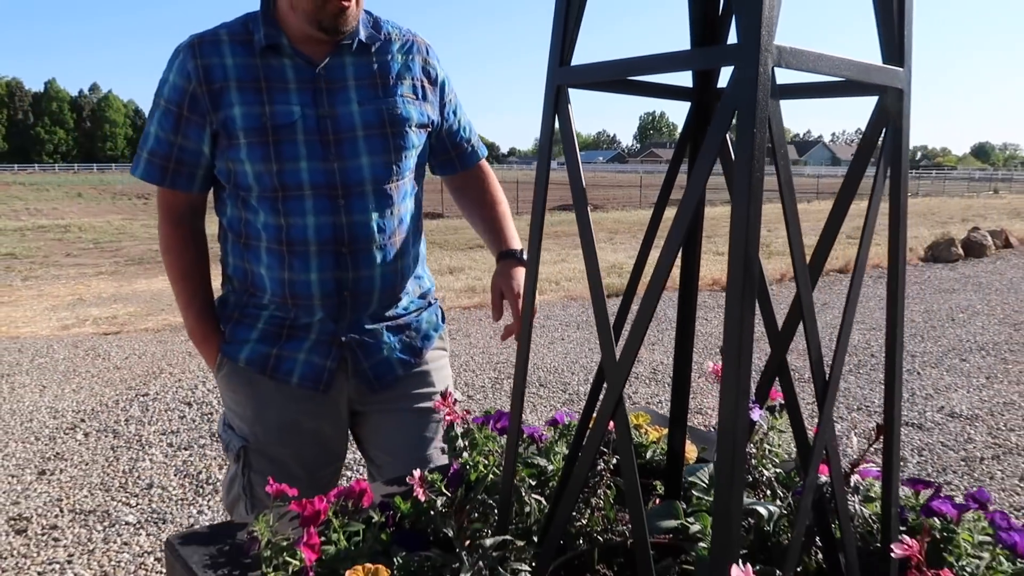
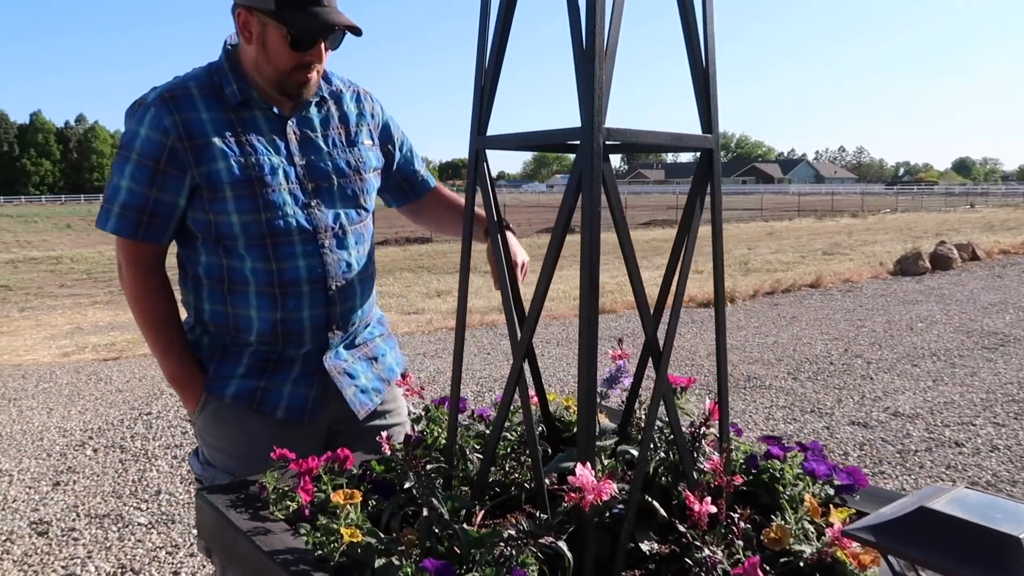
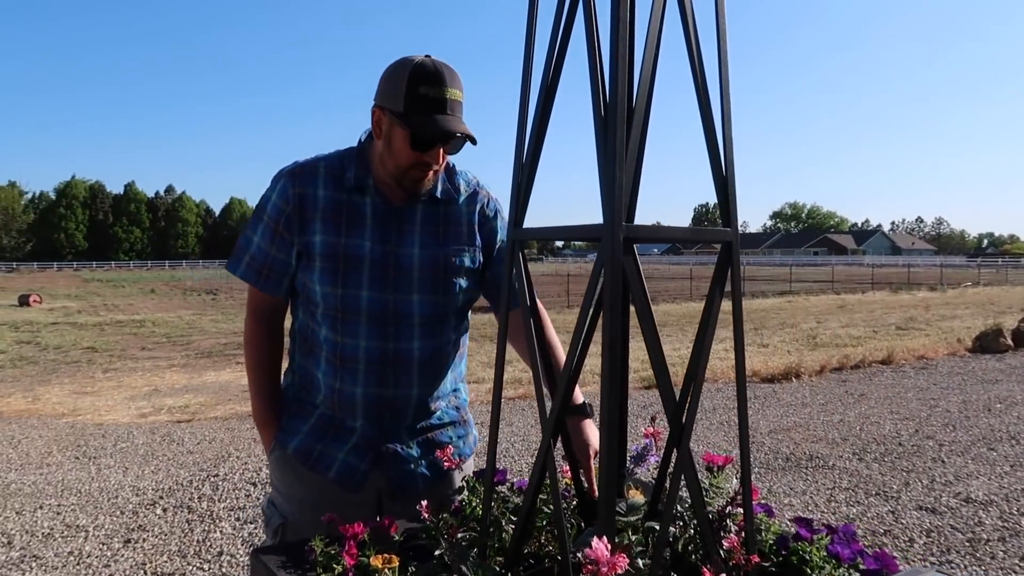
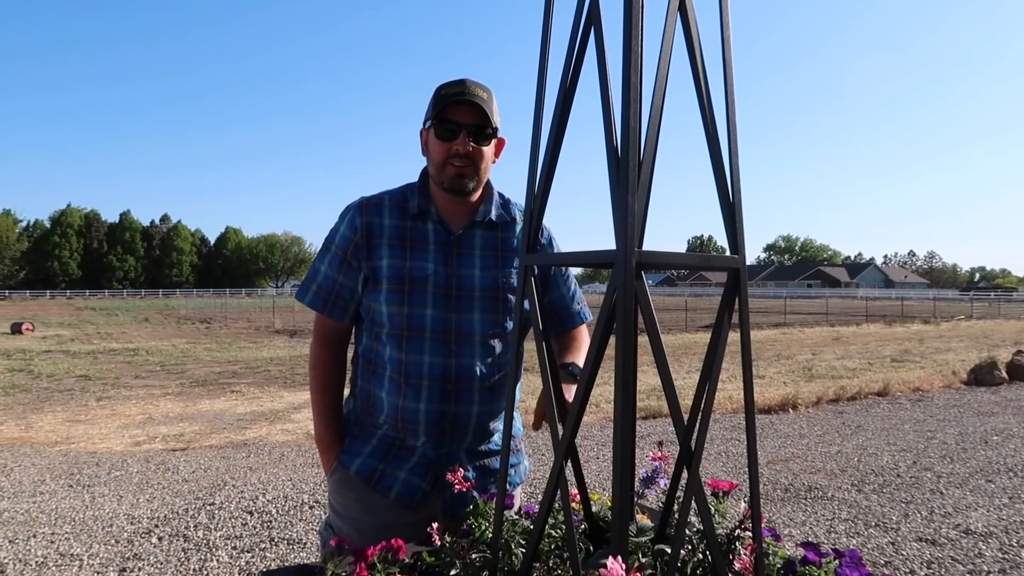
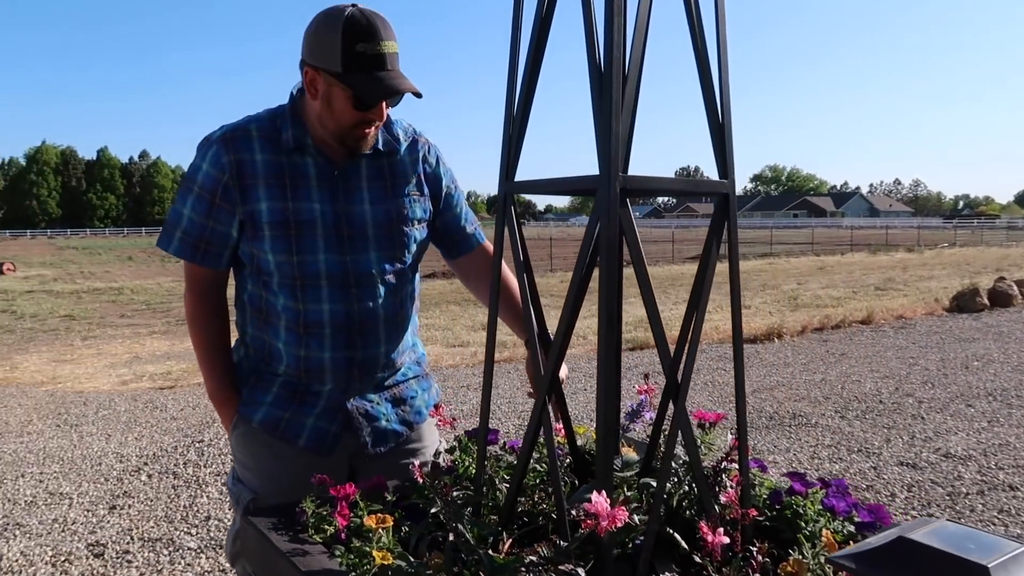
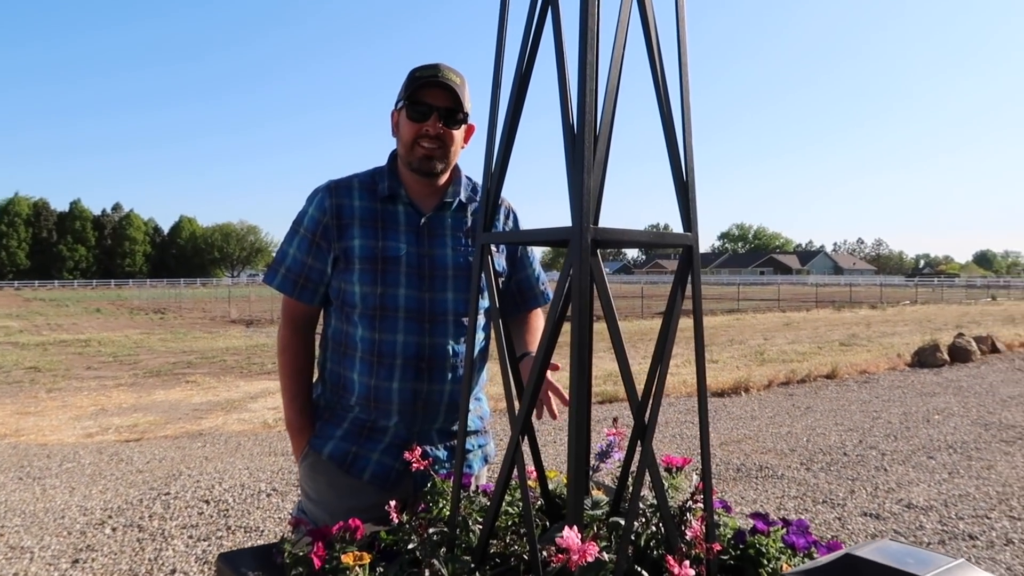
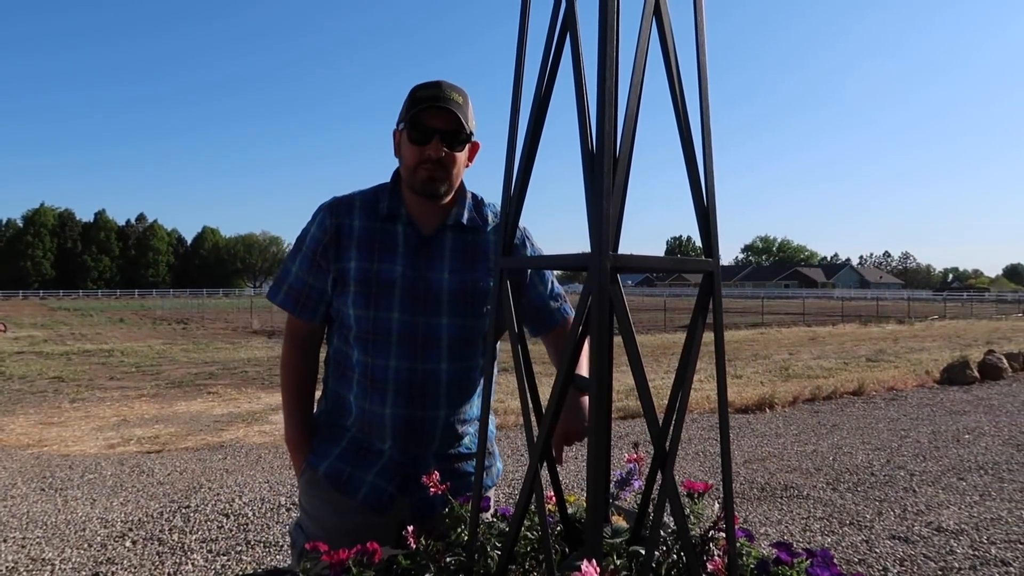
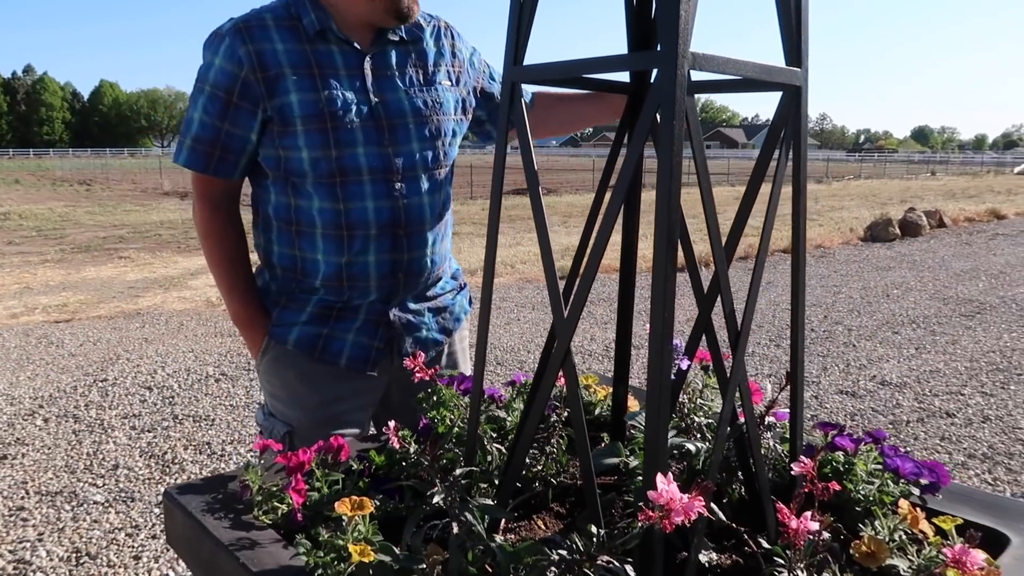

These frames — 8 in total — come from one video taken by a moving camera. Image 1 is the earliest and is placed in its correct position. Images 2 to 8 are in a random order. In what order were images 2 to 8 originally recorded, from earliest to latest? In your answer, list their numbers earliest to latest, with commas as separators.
8, 2, 5, 3, 7, 4, 6
